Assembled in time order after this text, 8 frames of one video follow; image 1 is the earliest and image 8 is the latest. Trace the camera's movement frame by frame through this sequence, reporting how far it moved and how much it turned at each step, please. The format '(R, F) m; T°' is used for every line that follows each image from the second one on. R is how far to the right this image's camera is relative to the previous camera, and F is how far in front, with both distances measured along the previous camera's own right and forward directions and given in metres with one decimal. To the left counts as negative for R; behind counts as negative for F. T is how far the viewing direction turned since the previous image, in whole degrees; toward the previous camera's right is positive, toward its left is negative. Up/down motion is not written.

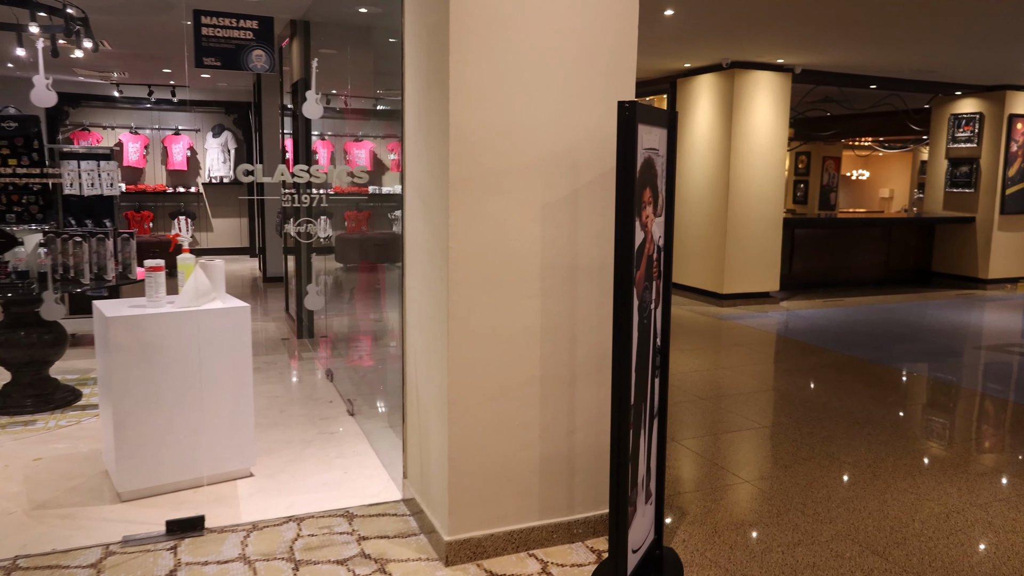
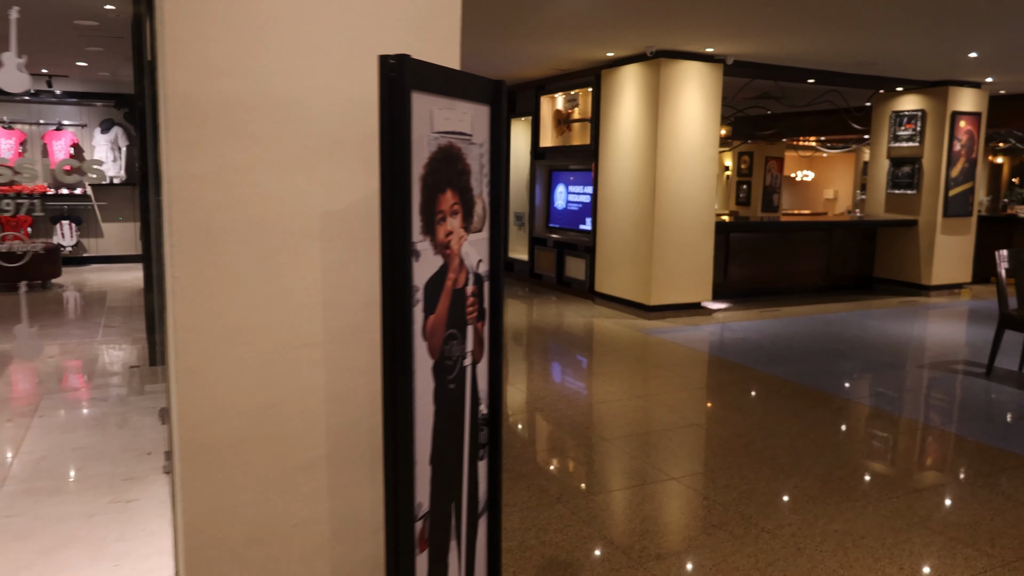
(+0.4, +0.8) m; +3°
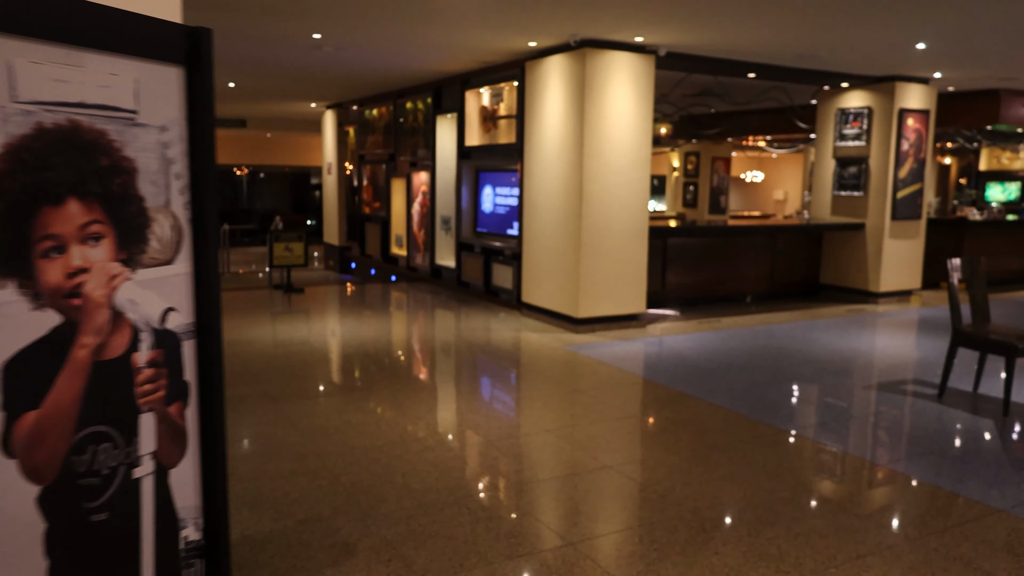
(+0.4, +0.7) m; +3°
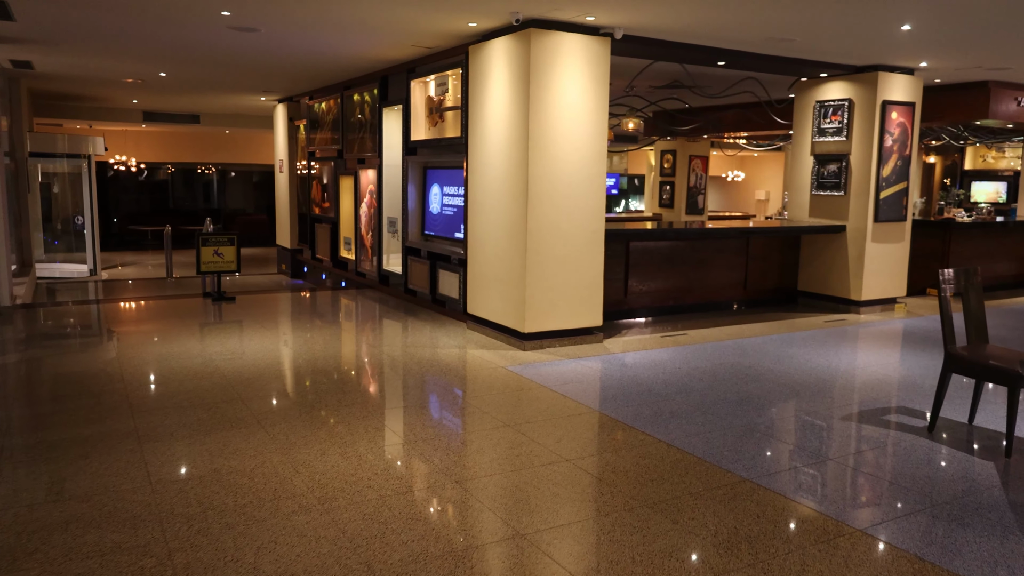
(+0.4, +0.8) m; +1°
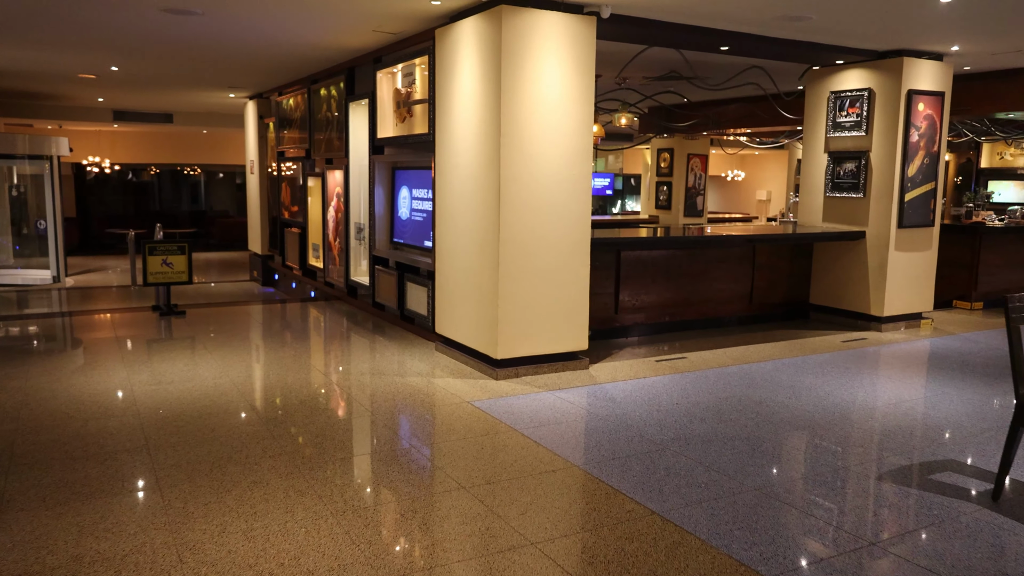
(+0.2, +0.9) m; 0°
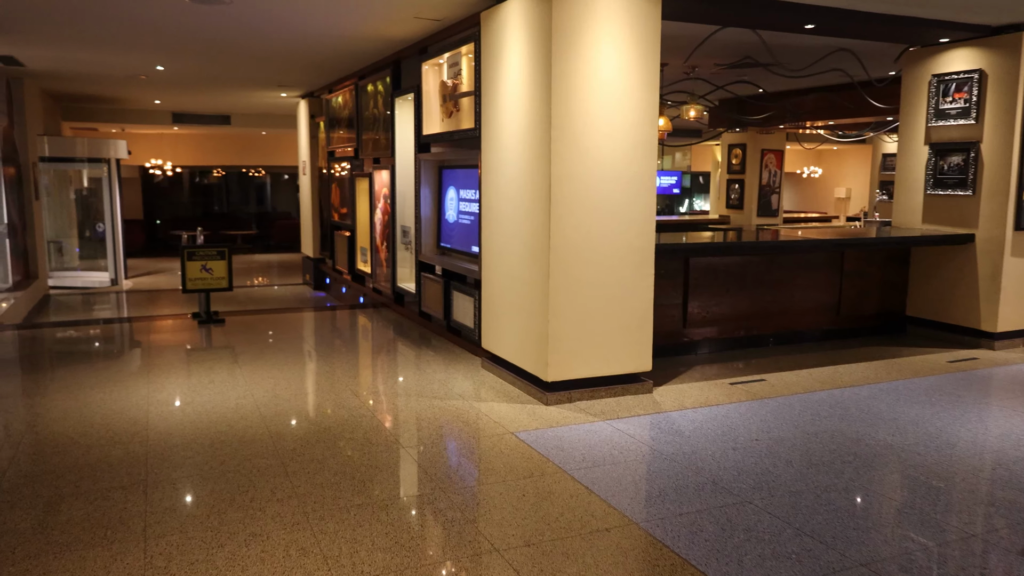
(+0.1, +0.6) m; -5°
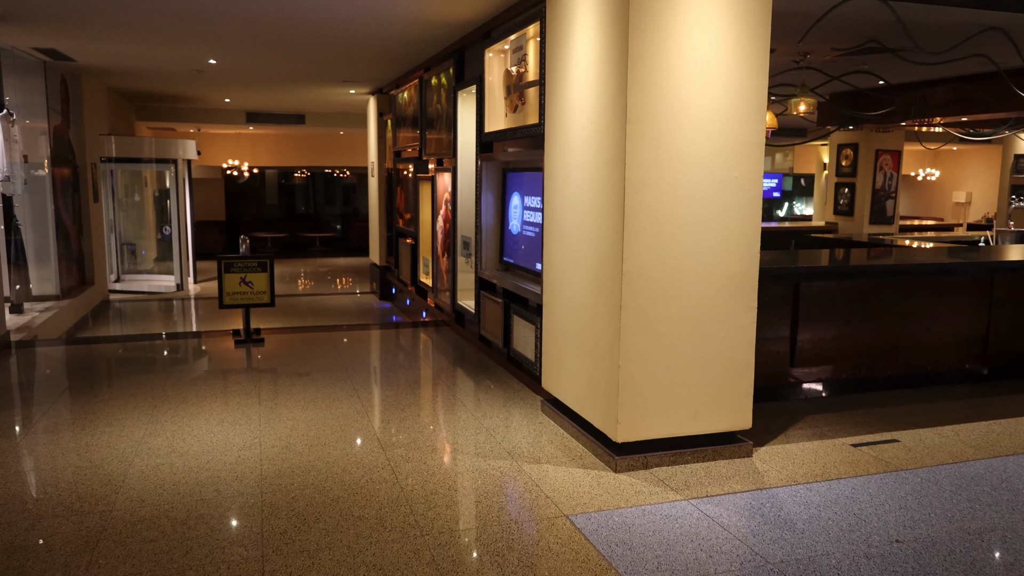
(+0.1, +1.0) m; -6°
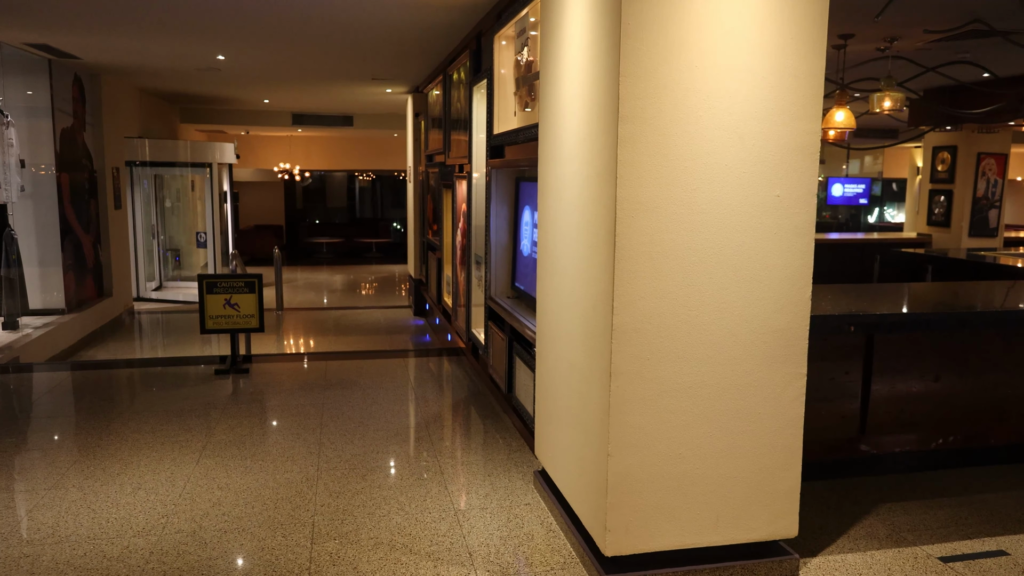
(+0.4, +1.0) m; -5°
